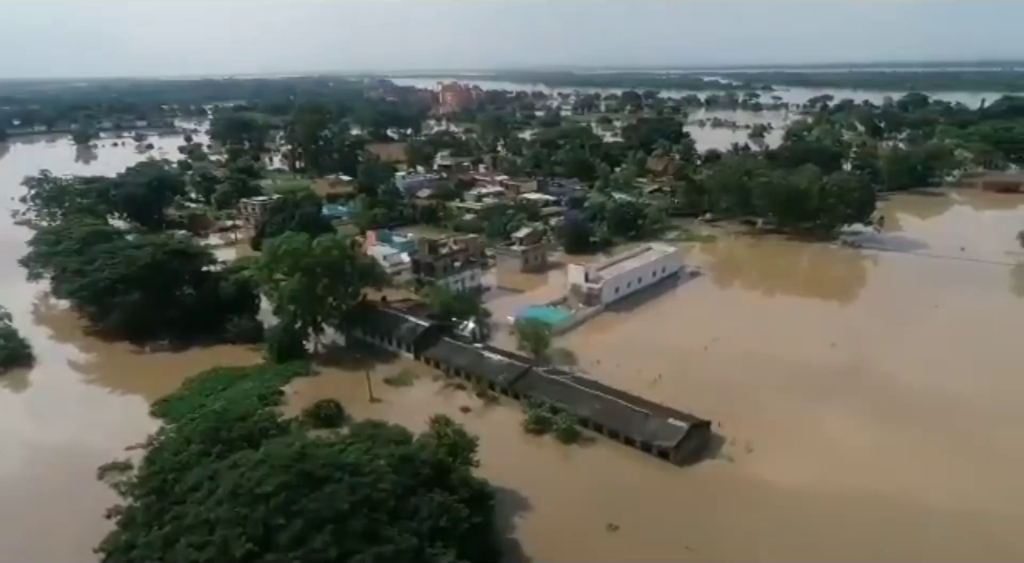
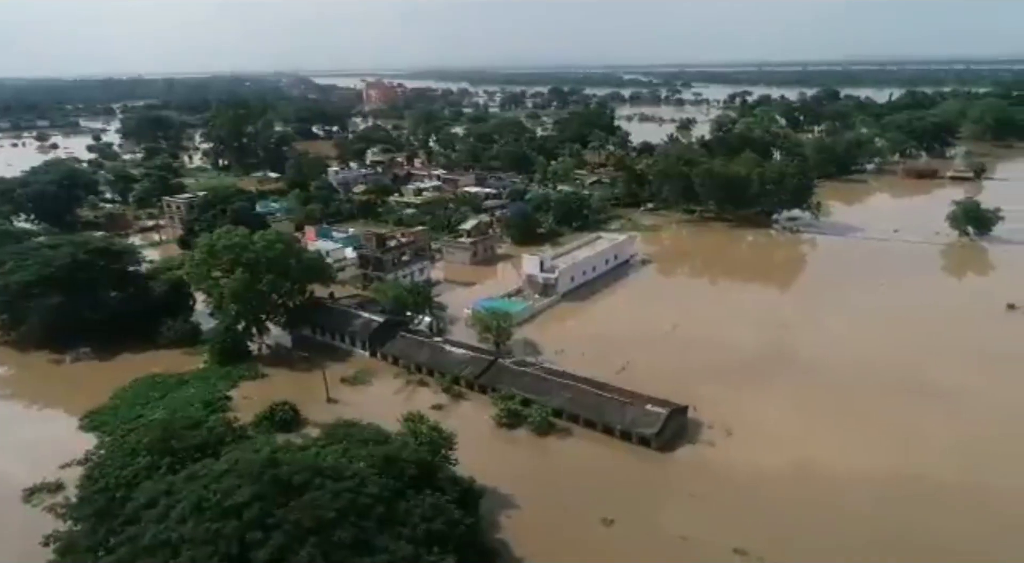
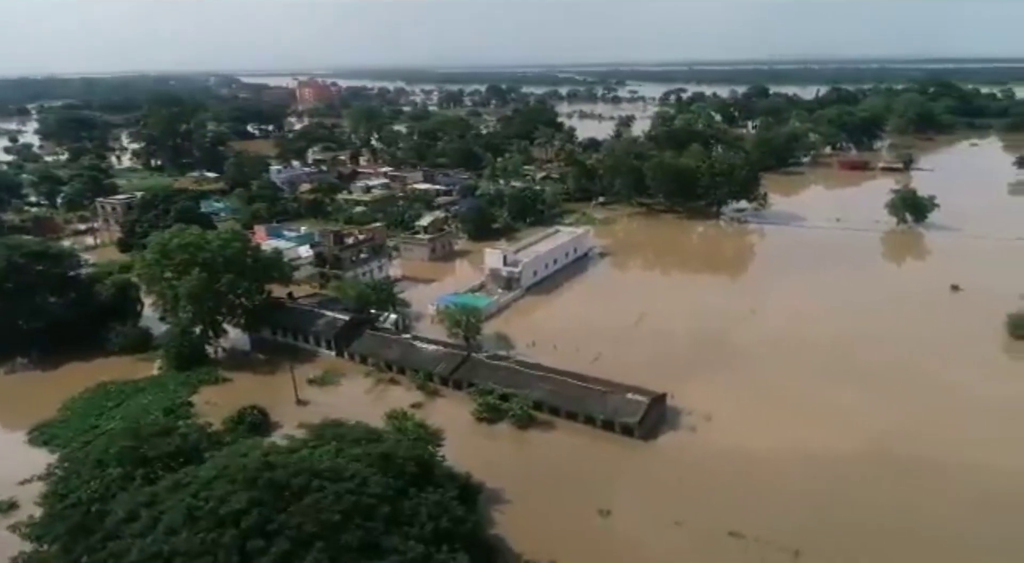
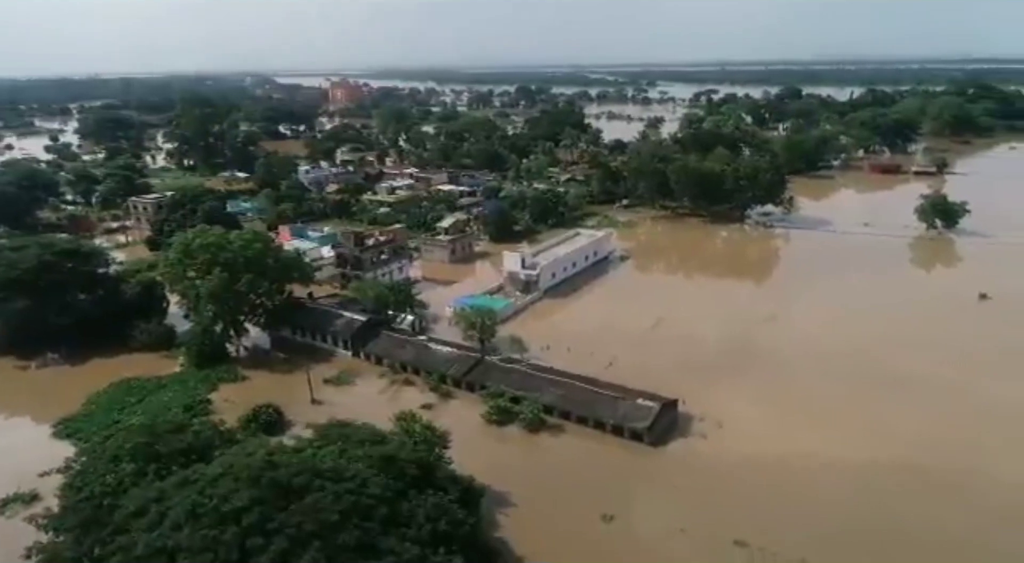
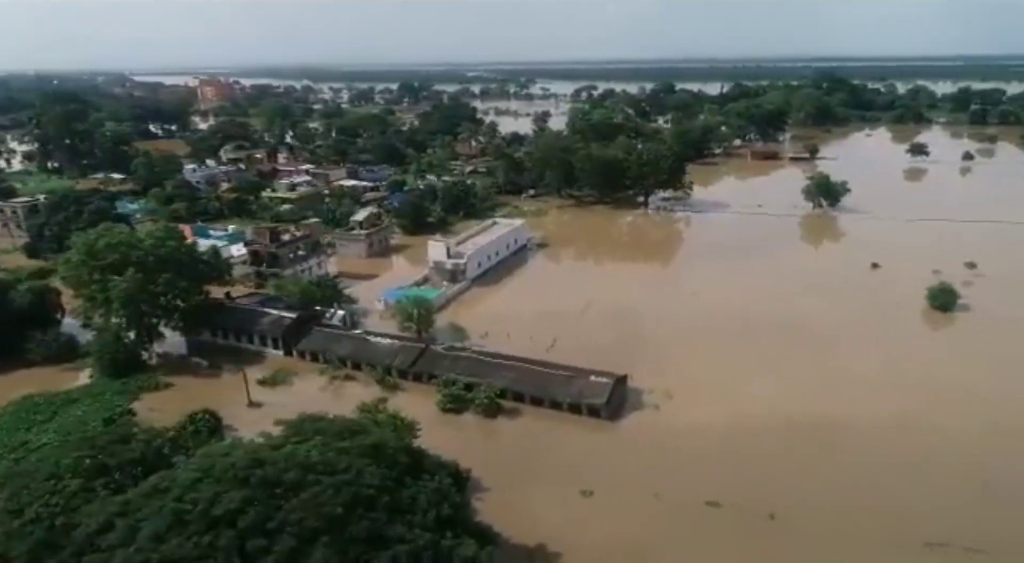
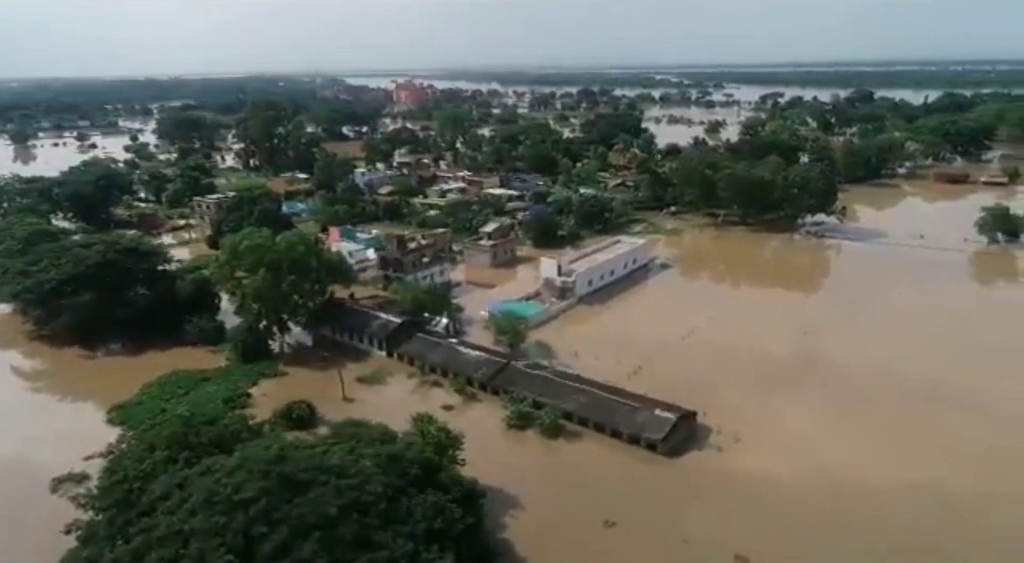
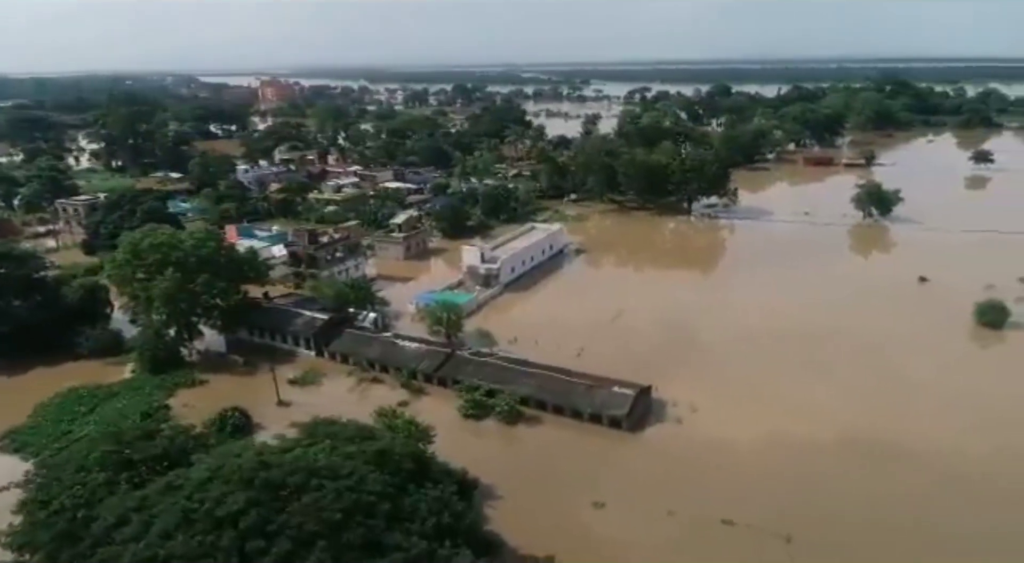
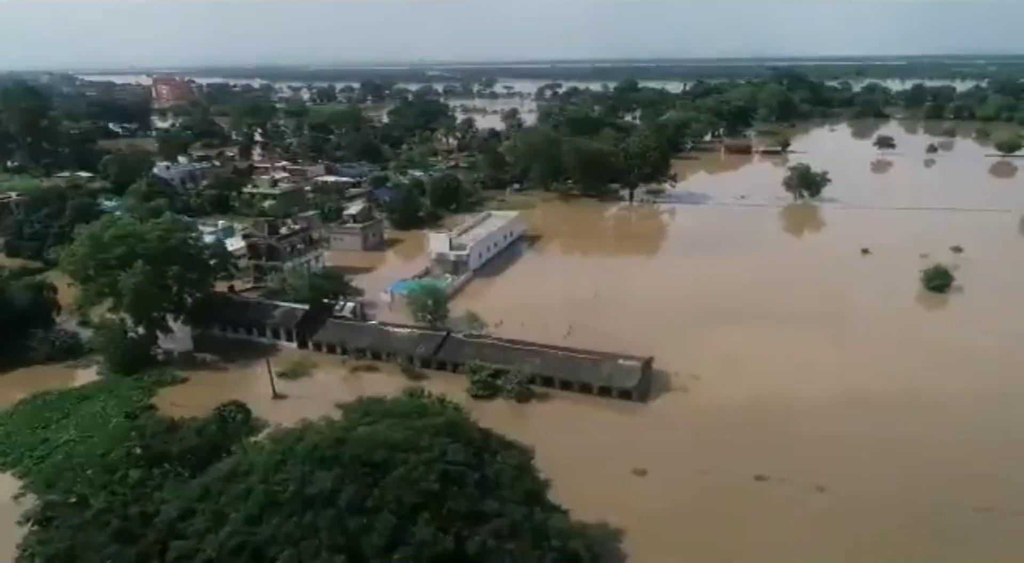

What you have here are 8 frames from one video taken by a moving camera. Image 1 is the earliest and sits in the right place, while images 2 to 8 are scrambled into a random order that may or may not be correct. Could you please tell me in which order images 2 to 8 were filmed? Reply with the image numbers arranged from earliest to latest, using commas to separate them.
6, 2, 4, 3, 7, 5, 8
